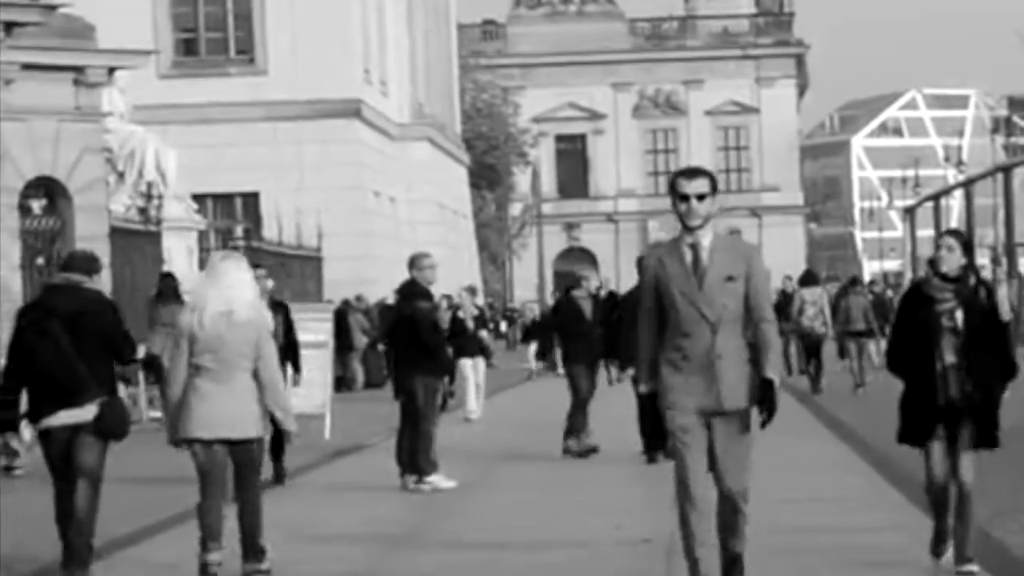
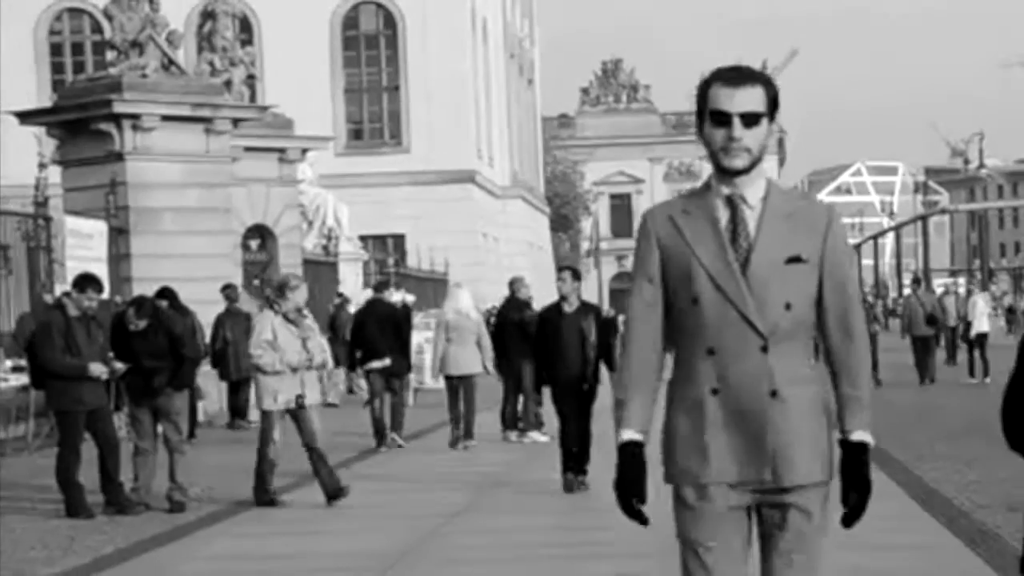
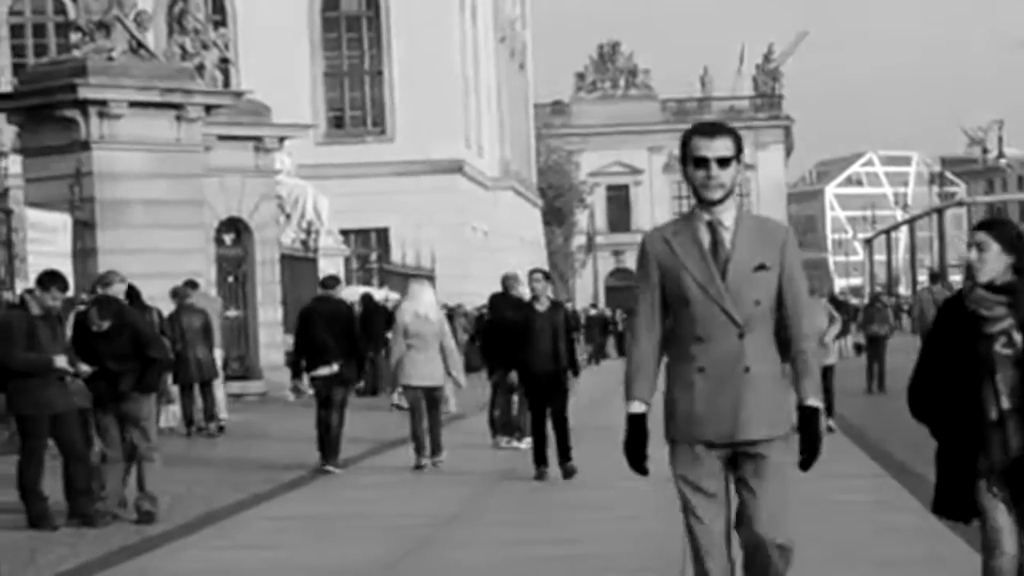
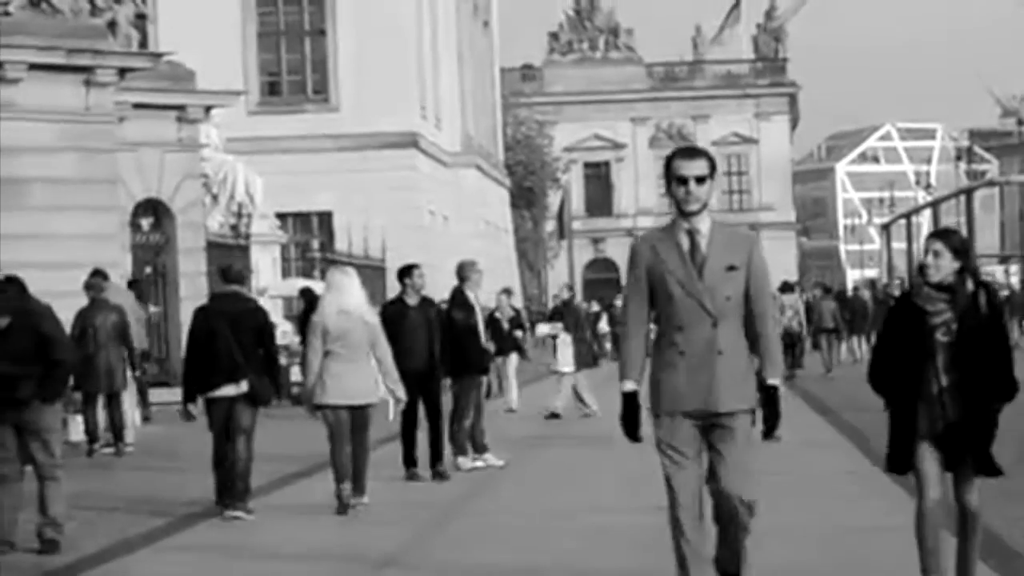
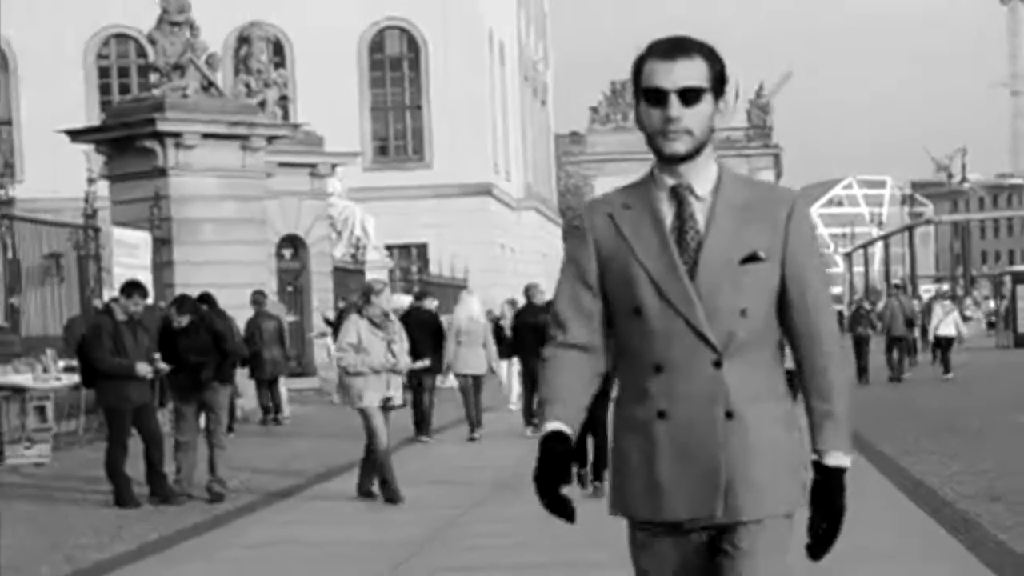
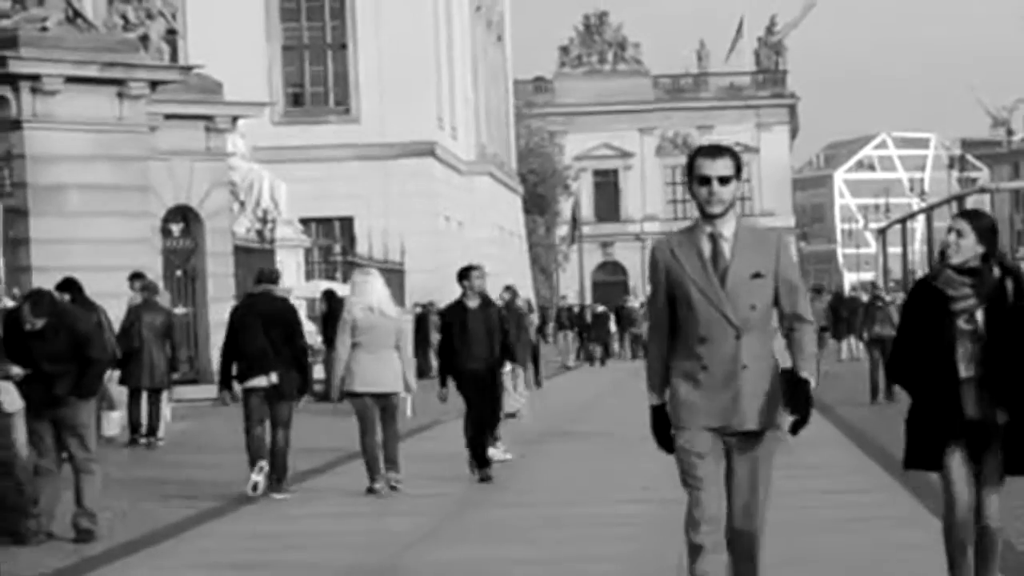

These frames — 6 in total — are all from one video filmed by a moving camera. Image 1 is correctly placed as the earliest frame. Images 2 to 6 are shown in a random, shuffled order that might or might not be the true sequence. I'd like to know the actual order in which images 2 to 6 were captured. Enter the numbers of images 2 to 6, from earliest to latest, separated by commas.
4, 6, 3, 2, 5
